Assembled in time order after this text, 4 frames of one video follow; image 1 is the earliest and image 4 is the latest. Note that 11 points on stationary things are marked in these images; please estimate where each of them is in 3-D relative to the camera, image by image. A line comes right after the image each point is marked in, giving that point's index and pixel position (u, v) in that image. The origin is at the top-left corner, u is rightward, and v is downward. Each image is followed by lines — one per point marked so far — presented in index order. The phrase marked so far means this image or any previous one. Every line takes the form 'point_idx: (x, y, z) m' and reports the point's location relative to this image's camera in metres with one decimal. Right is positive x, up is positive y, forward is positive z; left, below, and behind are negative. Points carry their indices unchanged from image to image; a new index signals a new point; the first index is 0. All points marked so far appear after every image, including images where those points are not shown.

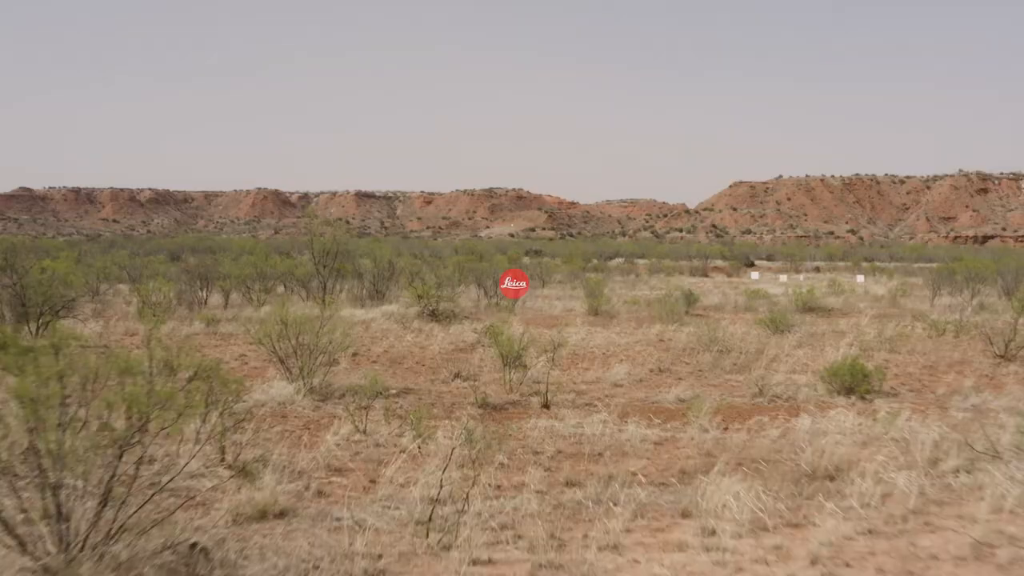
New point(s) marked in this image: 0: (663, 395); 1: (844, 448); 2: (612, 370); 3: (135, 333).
0: (+1.1, -0.8, +7.7) m
1: (+1.6, -0.8, +5.2) m
2: (+0.8, -0.7, +8.7) m
3: (-4.7, -0.6, +13.3) m
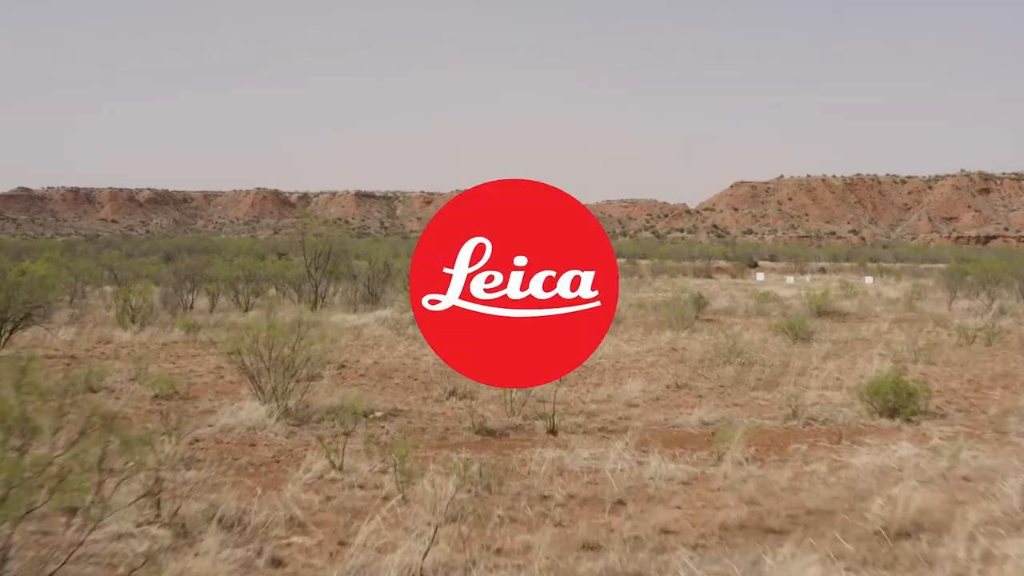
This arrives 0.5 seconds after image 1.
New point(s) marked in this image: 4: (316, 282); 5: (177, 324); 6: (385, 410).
0: (+1.1, -0.8, +6.8) m
1: (+1.6, -0.8, +4.3) m
2: (+0.8, -0.7, +7.8) m
3: (-4.7, -0.6, +12.4) m
4: (-3.6, +0.1, +19.7) m
5: (-4.4, -0.5, +14.2) m
6: (-0.8, -0.8, +6.8) m
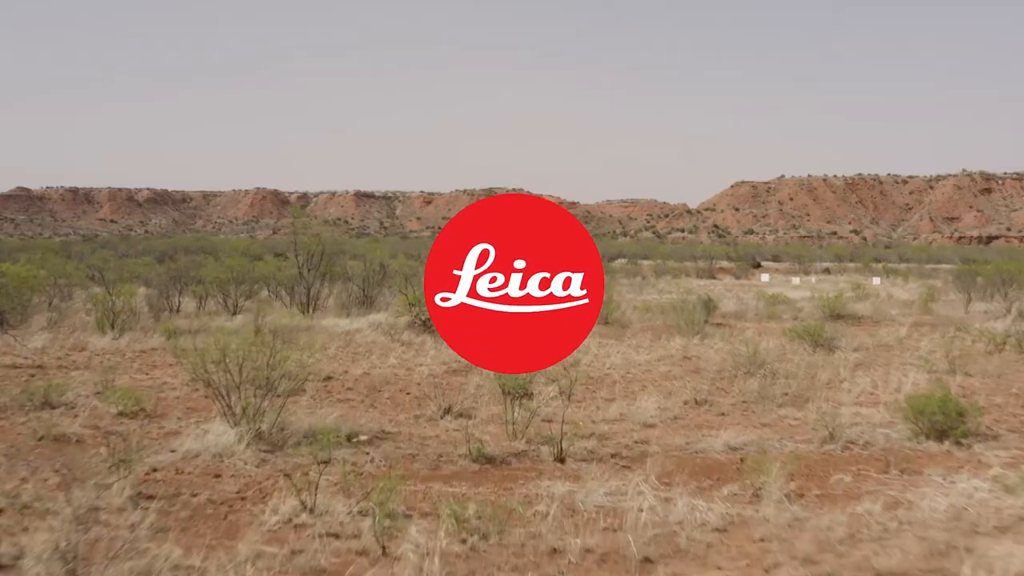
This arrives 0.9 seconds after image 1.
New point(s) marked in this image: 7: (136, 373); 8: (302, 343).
0: (+1.1, -0.9, +6.0) m
1: (+1.6, -0.9, +3.5) m
2: (+0.8, -0.8, +7.1) m
3: (-4.6, -0.7, +11.7) m
4: (-3.6, +0.1, +18.9) m
5: (-4.4, -0.5, +13.5) m
6: (-0.8, -0.8, +6.1) m
7: (-3.3, -0.7, +9.4) m
8: (-2.3, -0.6, +11.9) m
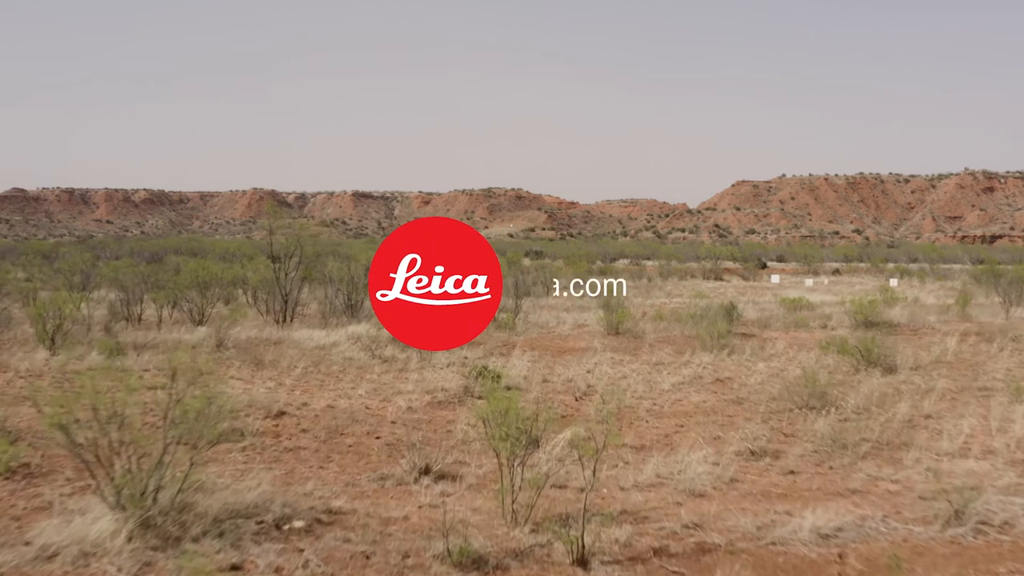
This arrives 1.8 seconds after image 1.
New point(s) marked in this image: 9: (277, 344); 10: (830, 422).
0: (+1.1, -0.9, +4.3) m
1: (+1.6, -0.9, +1.7) m
2: (+0.8, -0.8, +5.3) m
3: (-4.7, -0.8, +9.9) m
4: (-3.6, 0.0, +17.2) m
5: (-4.4, -0.6, +11.7) m
6: (-0.8, -0.9, +4.3) m
7: (-3.3, -0.8, +7.7) m
8: (-2.3, -0.7, +10.2) m
9: (-2.6, -0.6, +12.1) m
10: (+1.9, -0.8, +6.3) m
